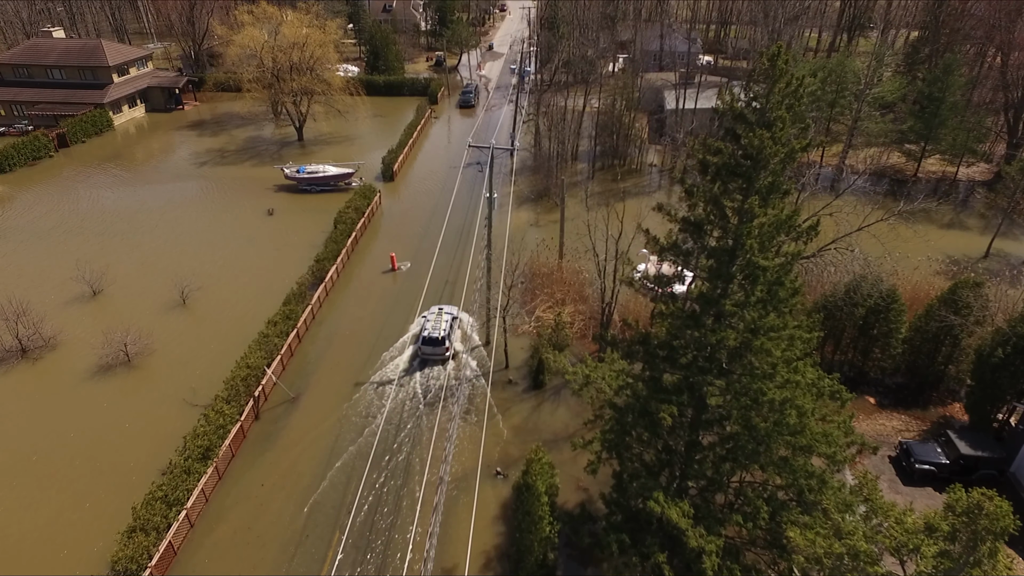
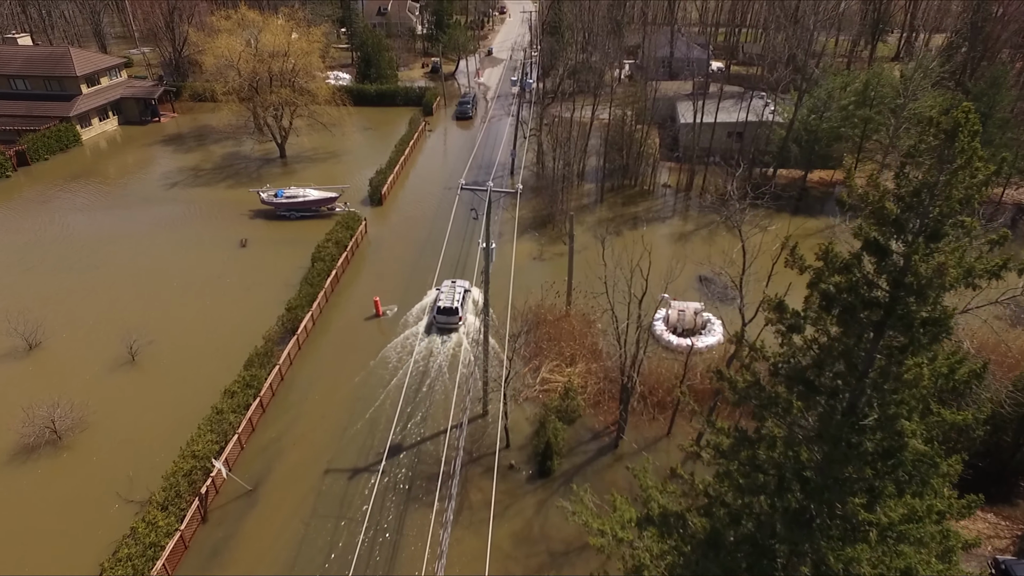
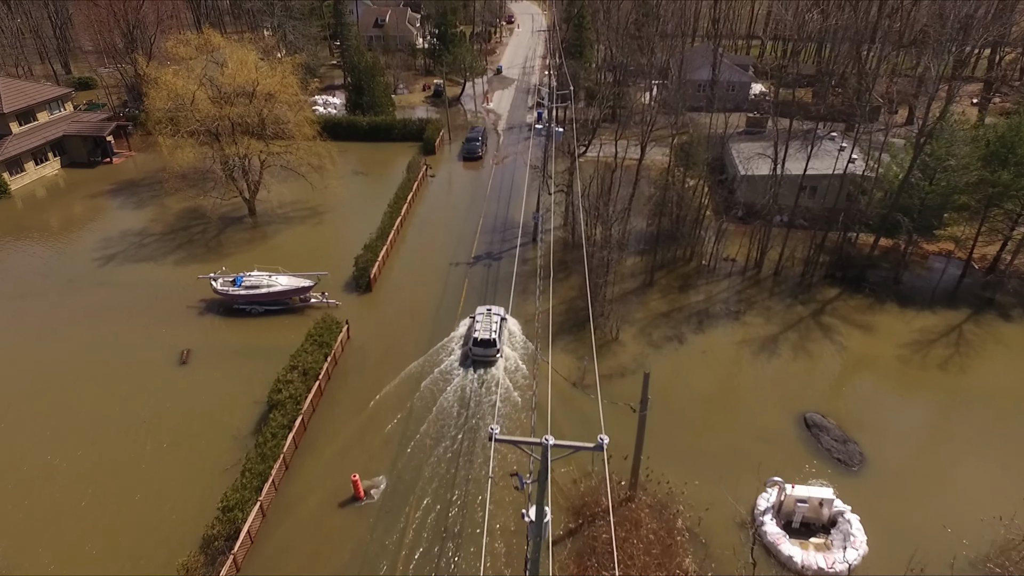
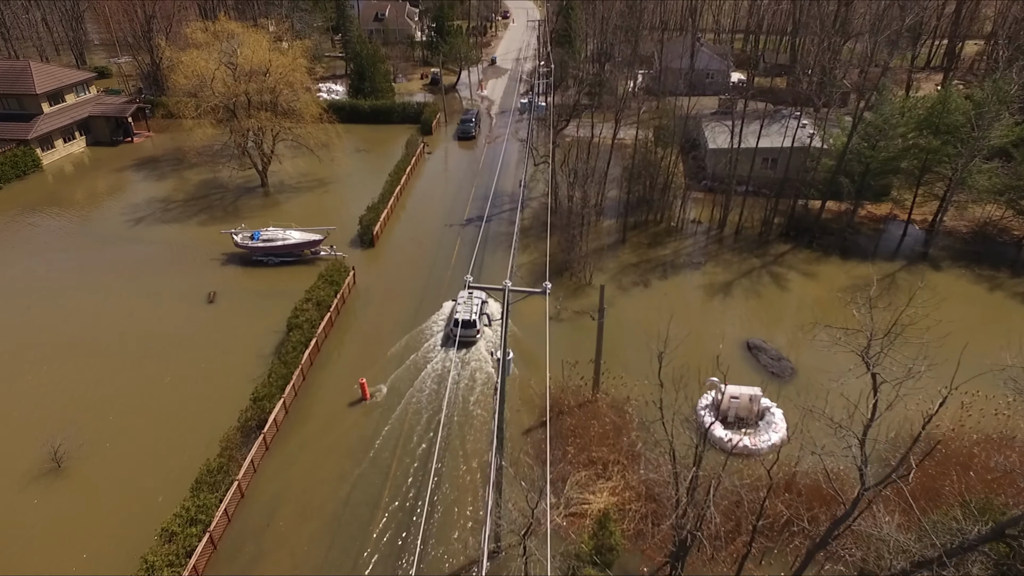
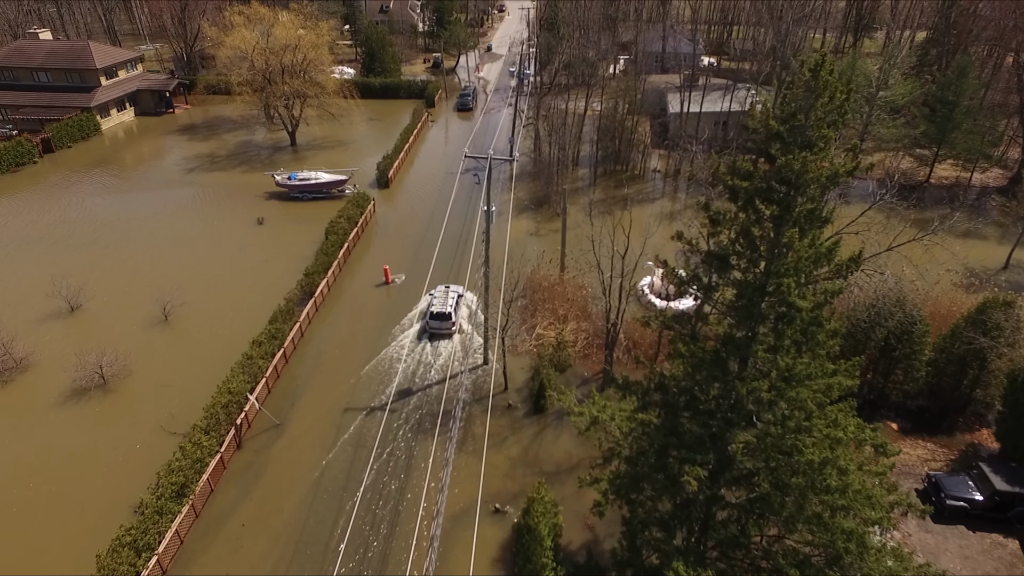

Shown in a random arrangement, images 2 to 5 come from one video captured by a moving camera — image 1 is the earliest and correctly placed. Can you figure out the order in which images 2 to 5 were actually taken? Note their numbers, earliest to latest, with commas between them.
5, 2, 4, 3
